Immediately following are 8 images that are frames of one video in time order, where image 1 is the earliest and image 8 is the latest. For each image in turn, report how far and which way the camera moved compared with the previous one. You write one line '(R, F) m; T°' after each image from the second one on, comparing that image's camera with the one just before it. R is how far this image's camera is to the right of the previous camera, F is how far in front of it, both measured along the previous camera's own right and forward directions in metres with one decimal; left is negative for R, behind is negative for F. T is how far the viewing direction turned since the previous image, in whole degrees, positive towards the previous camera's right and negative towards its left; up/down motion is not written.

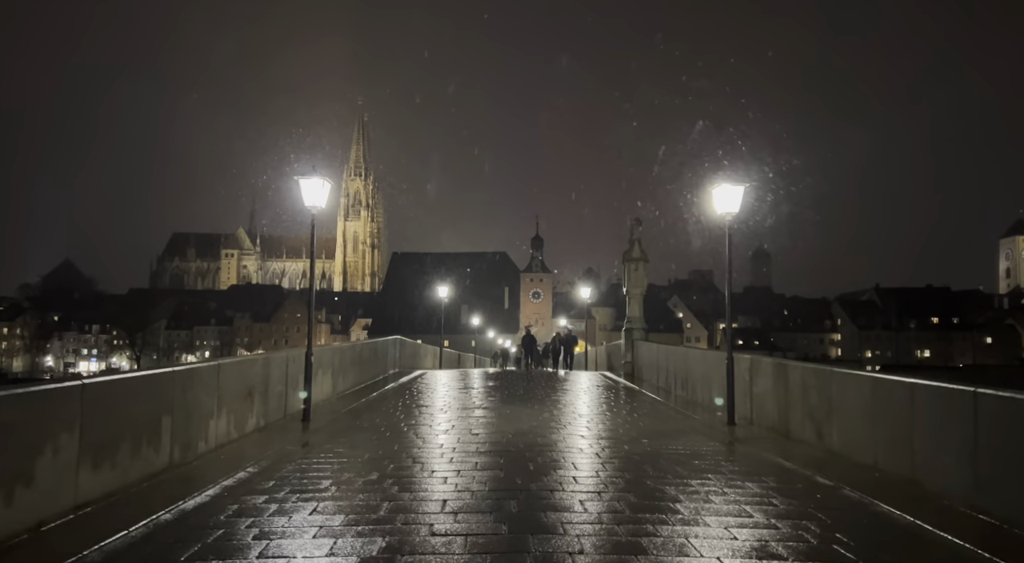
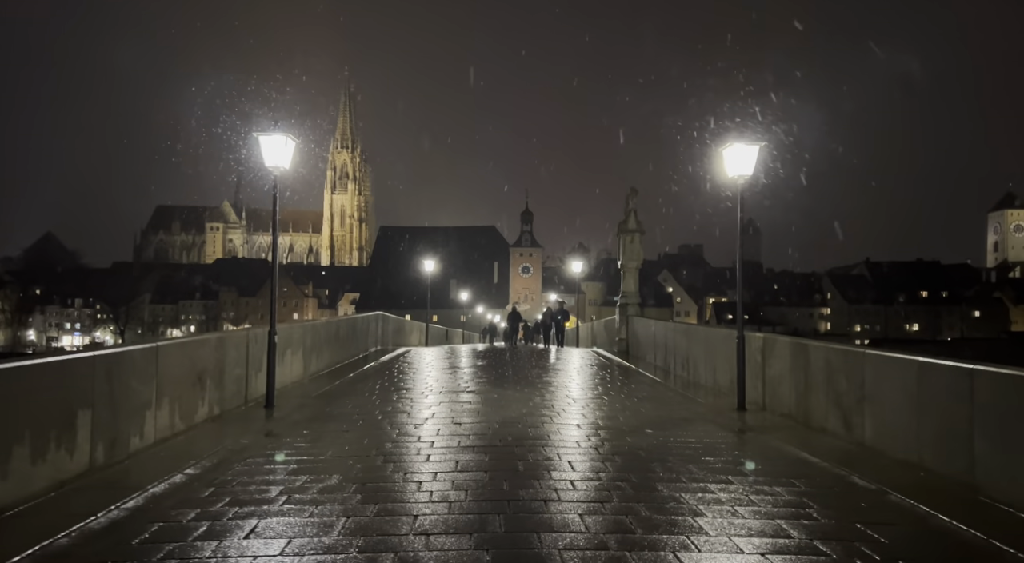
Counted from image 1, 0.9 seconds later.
(0.0, +1.0) m; +1°
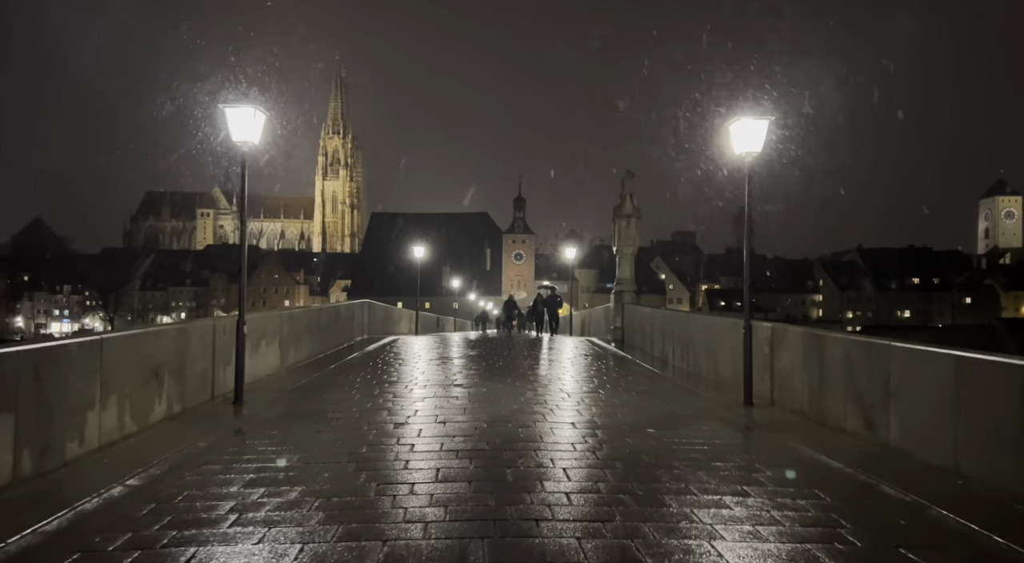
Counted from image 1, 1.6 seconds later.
(0.0, +0.7) m; +1°
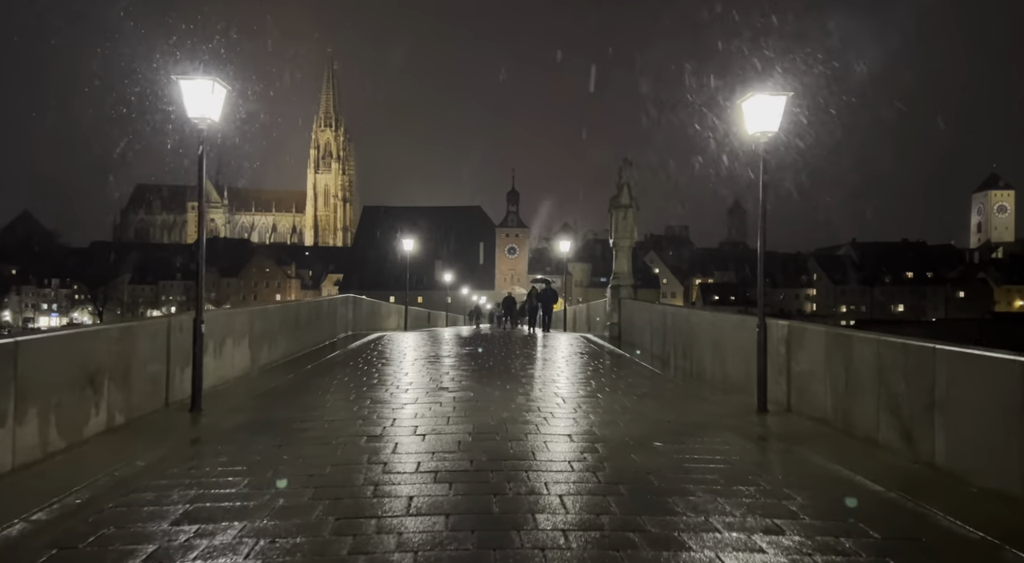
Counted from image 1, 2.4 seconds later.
(0.0, +0.8) m; +1°
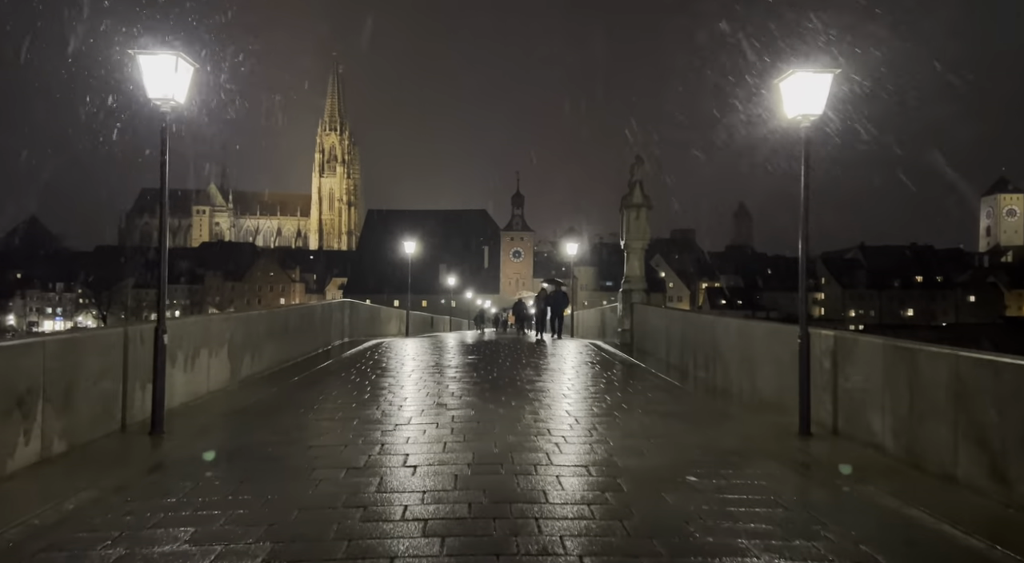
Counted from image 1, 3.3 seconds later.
(0.0, +0.9) m; 0°
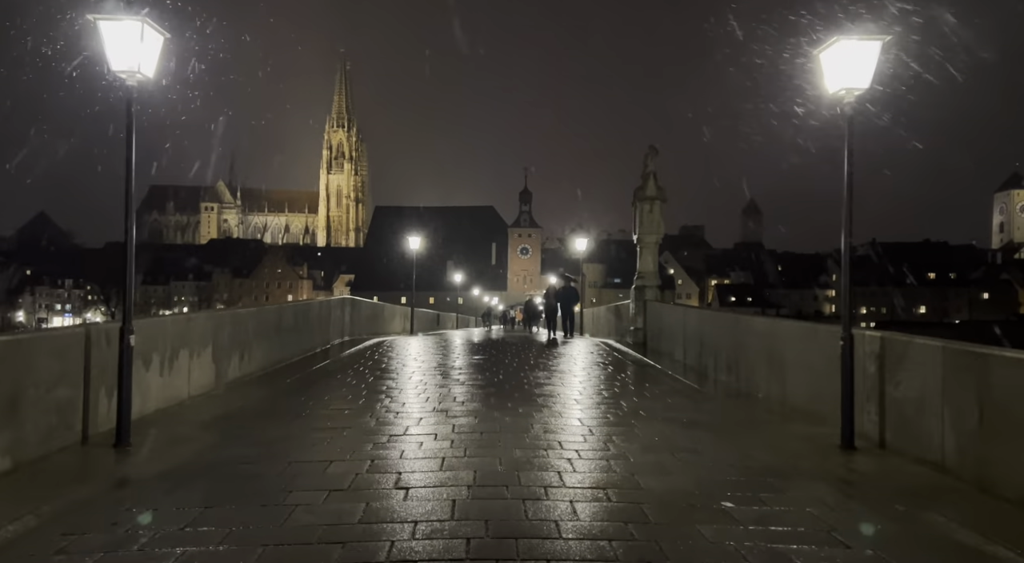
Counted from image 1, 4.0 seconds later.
(0.0, +0.7) m; -1°
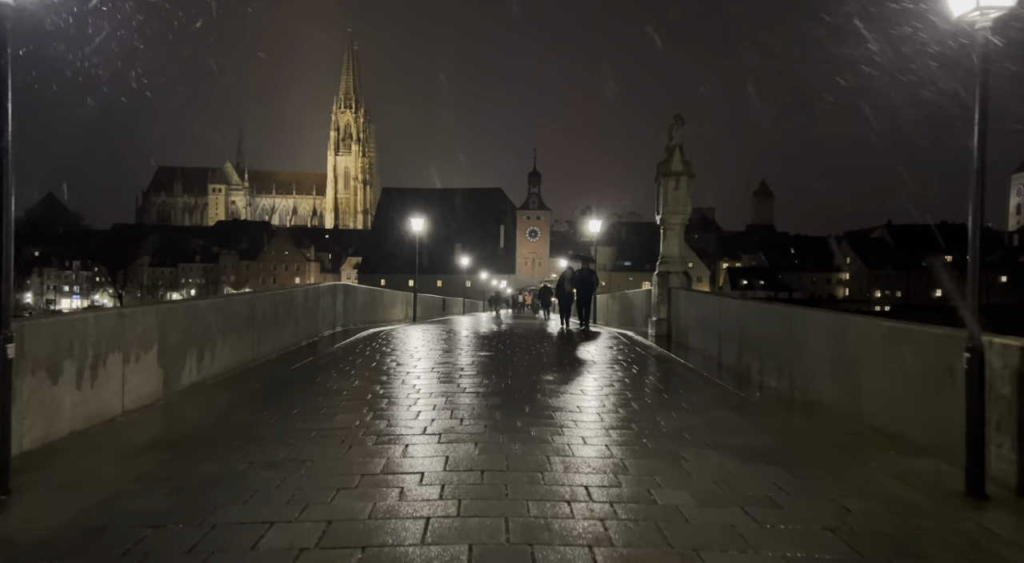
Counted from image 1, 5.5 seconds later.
(0.0, +1.5) m; -1°
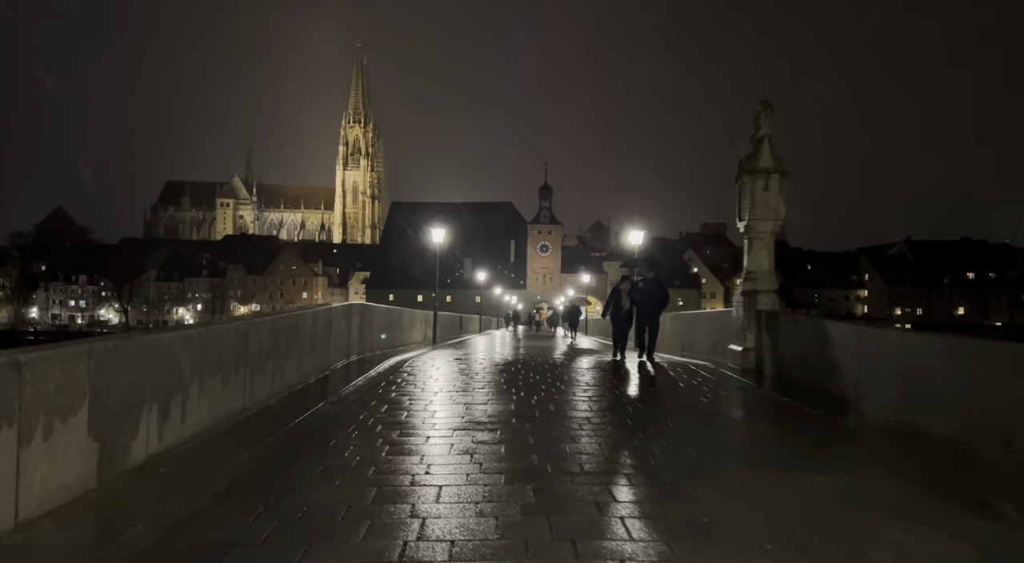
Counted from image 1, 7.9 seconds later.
(-0.7, +2.4) m; -1°
